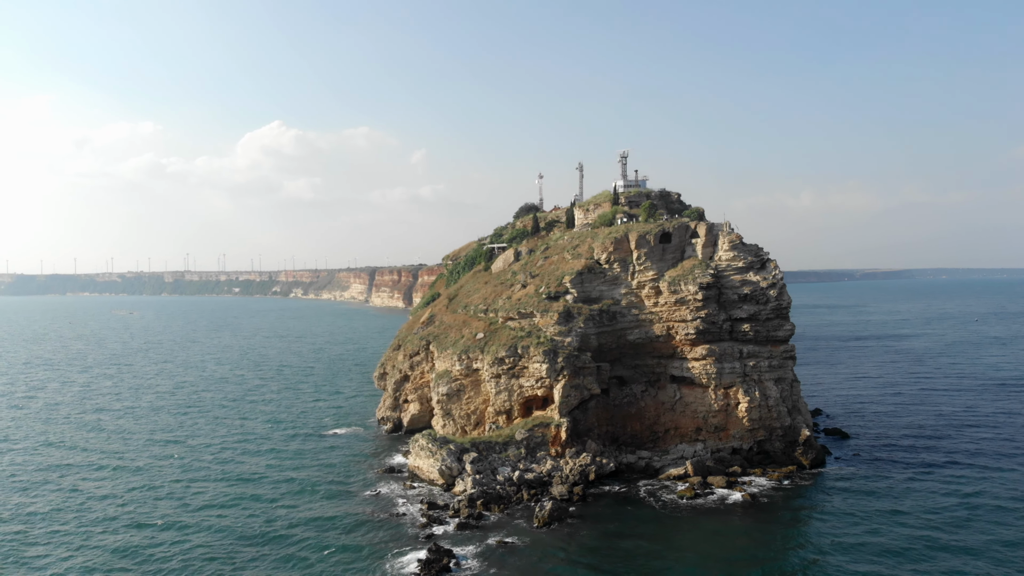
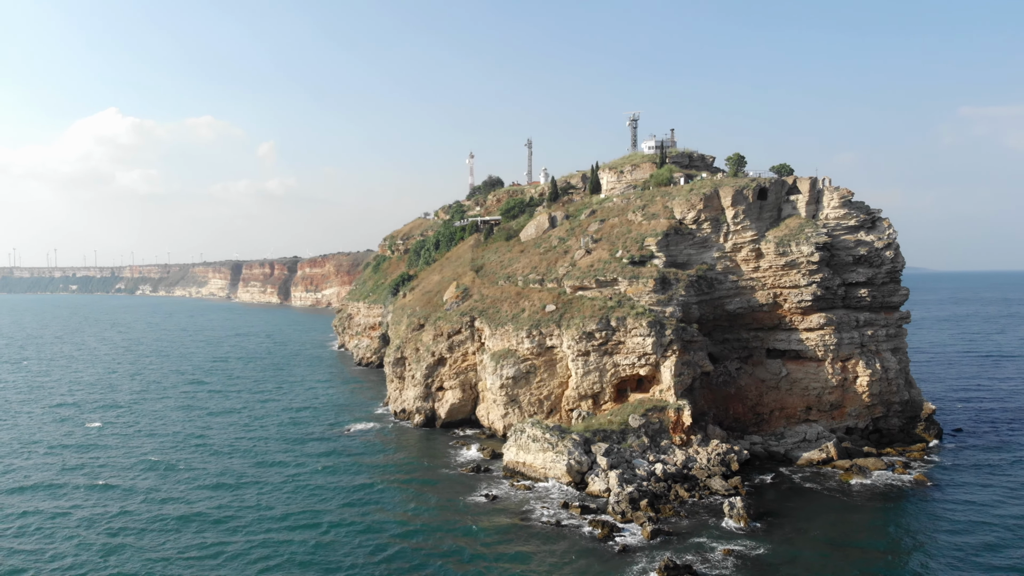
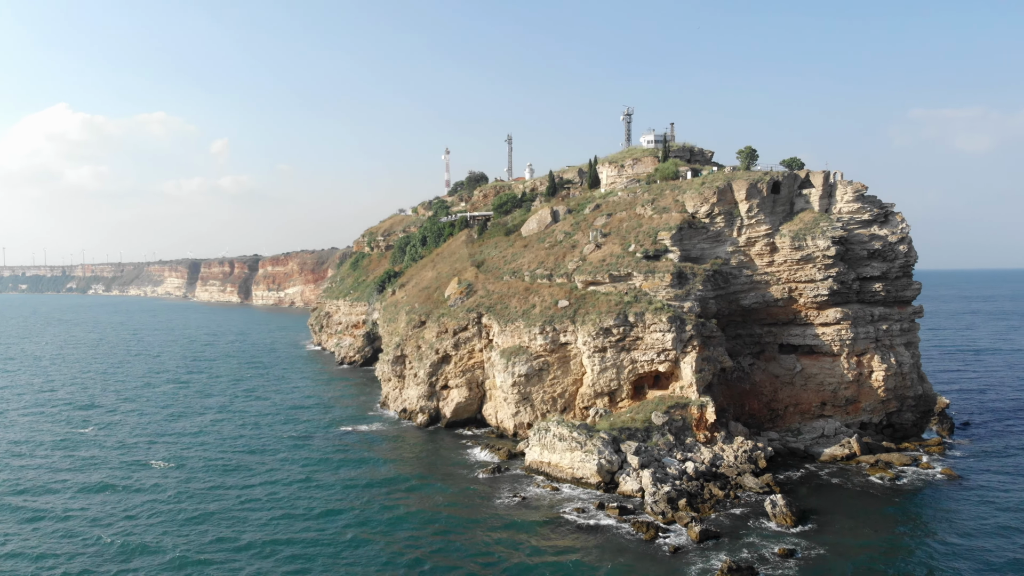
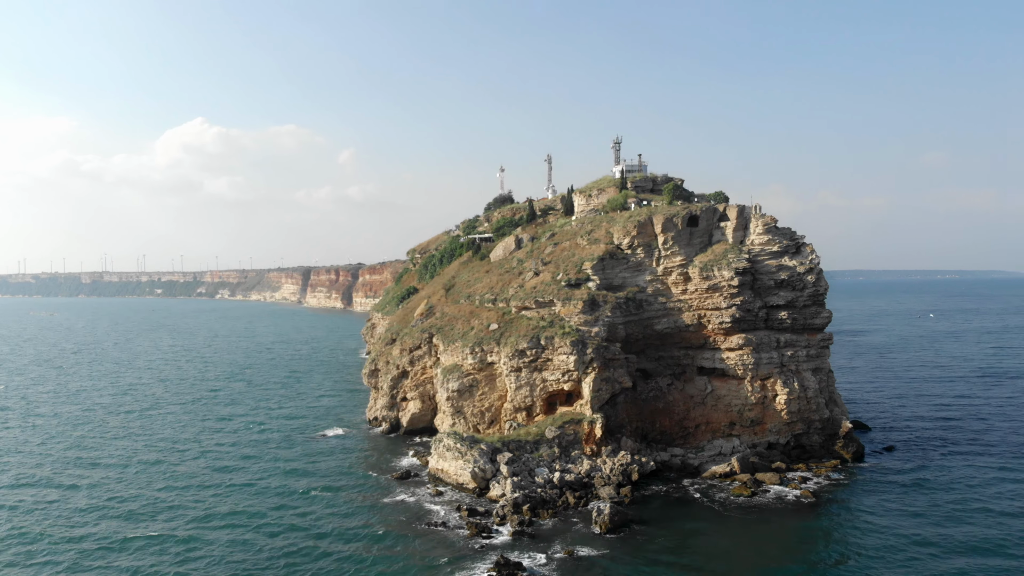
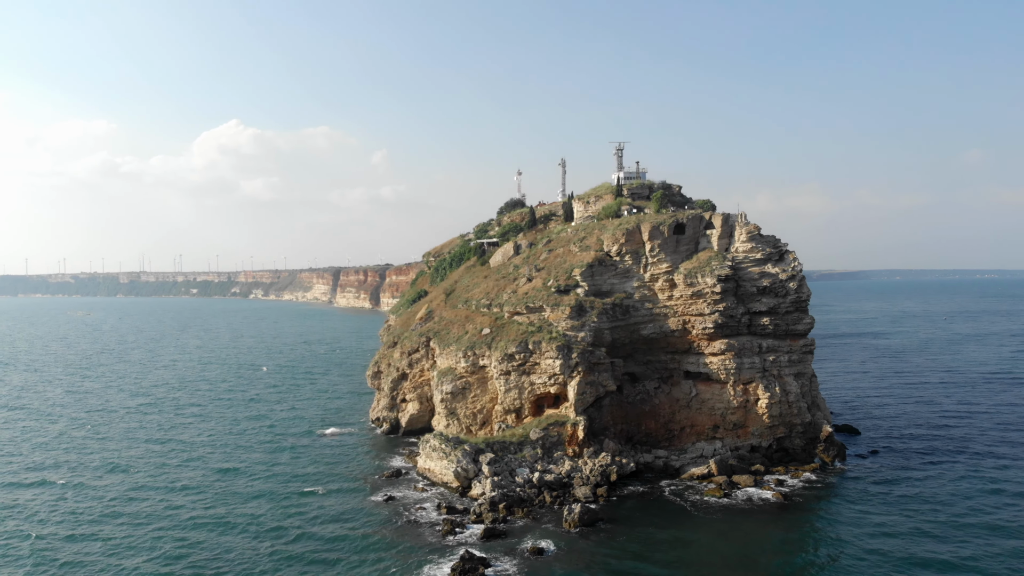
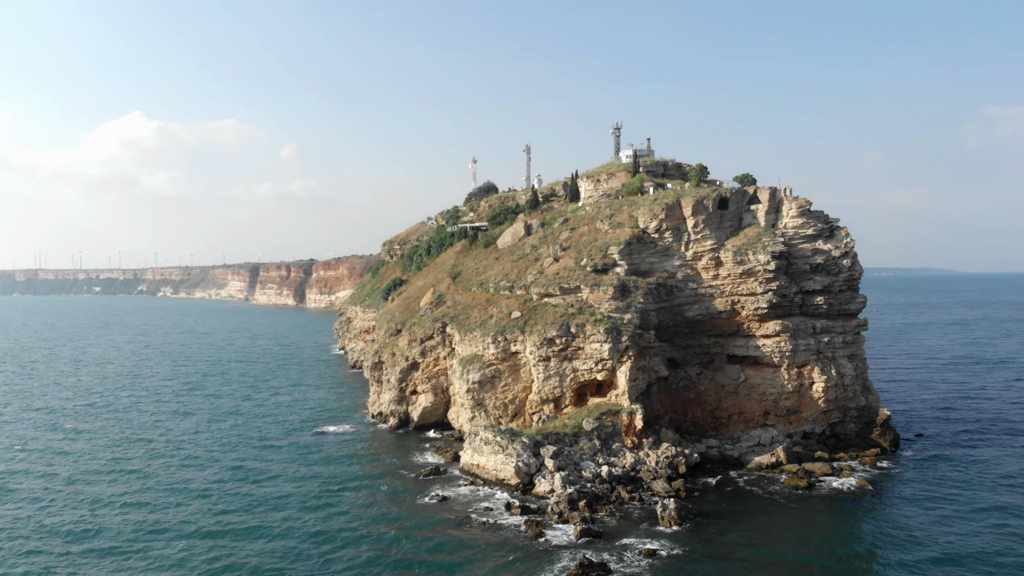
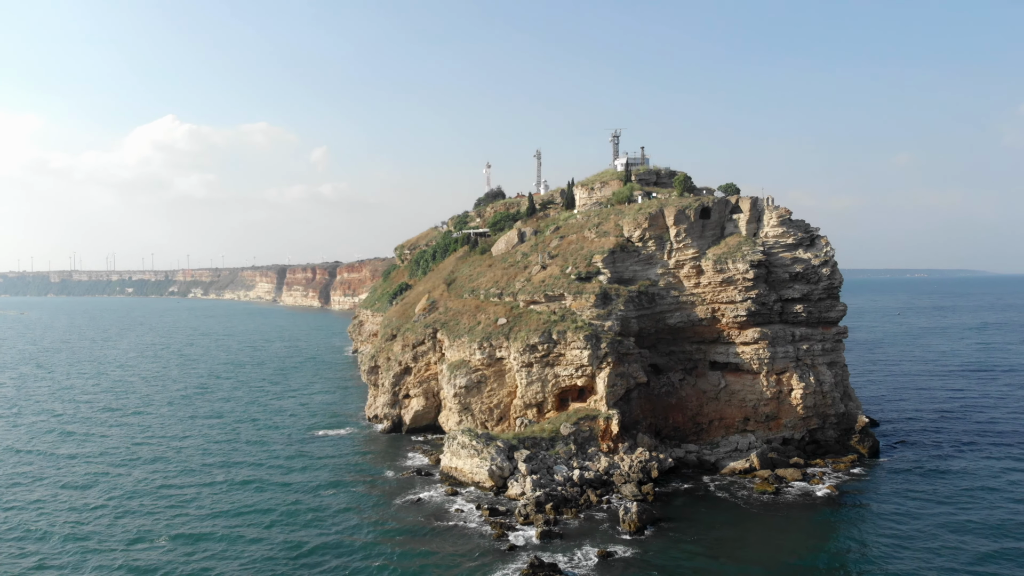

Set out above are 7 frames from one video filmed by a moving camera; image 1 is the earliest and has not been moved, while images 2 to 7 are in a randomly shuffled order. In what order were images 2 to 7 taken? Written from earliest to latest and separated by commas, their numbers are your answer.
5, 4, 7, 6, 2, 3
